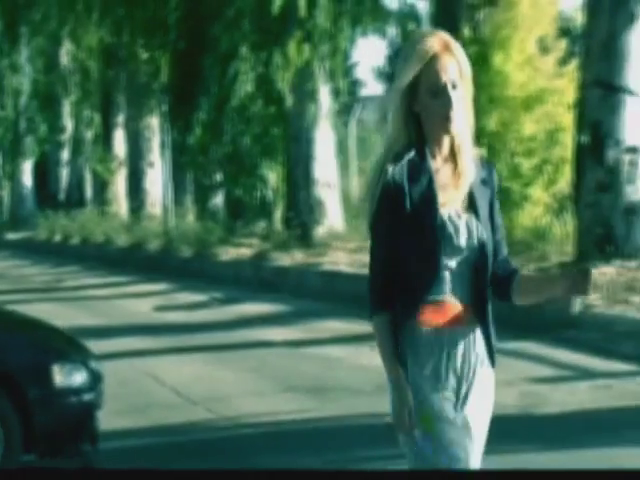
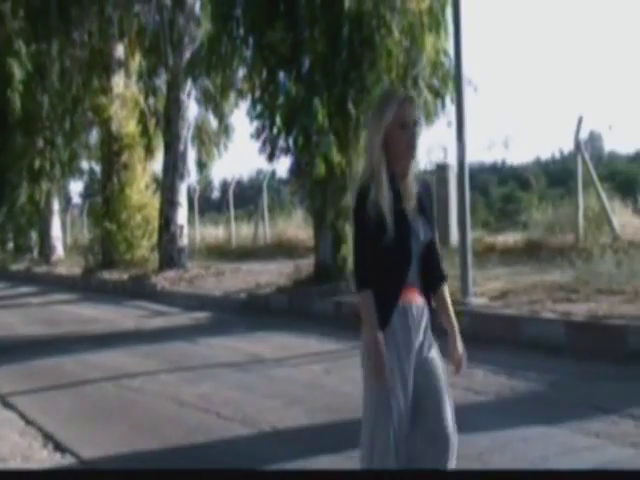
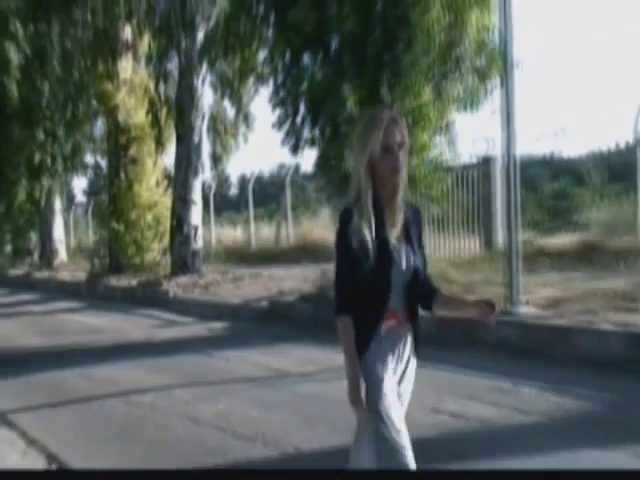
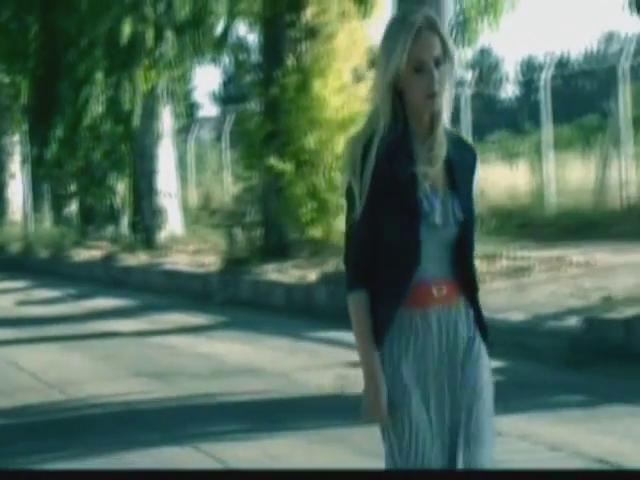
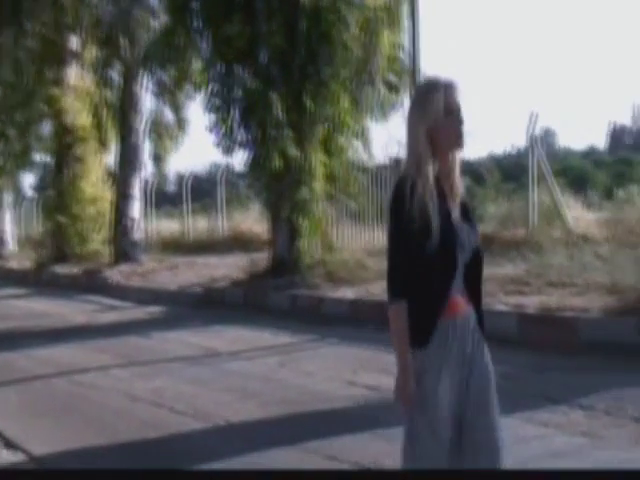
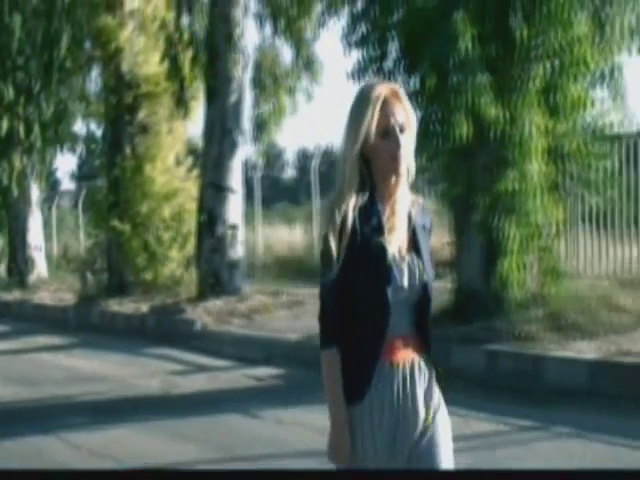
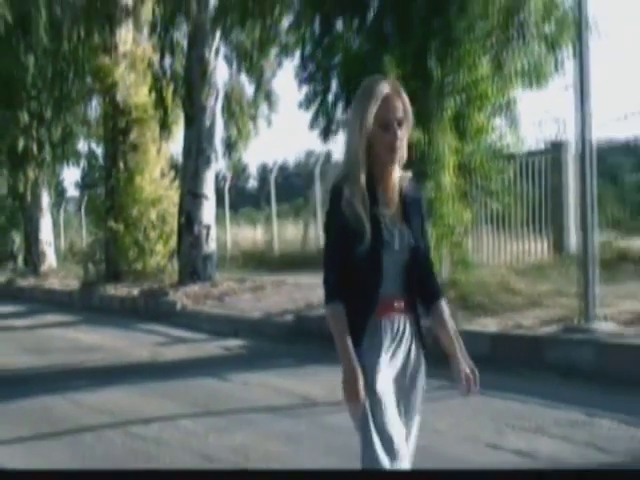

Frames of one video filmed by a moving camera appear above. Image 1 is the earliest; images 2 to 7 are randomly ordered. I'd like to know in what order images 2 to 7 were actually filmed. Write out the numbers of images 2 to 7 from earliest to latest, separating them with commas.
4, 6, 7, 3, 2, 5
